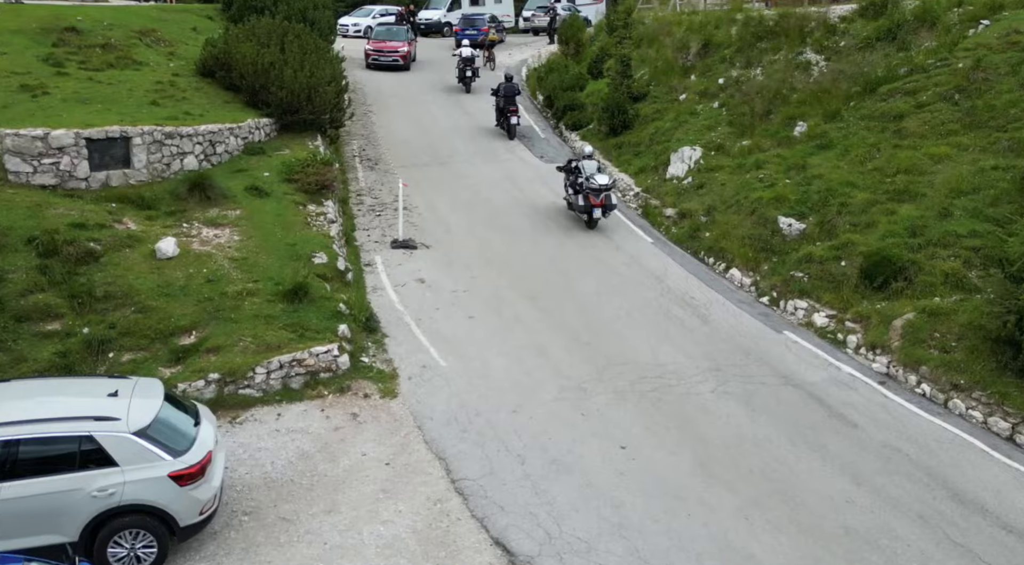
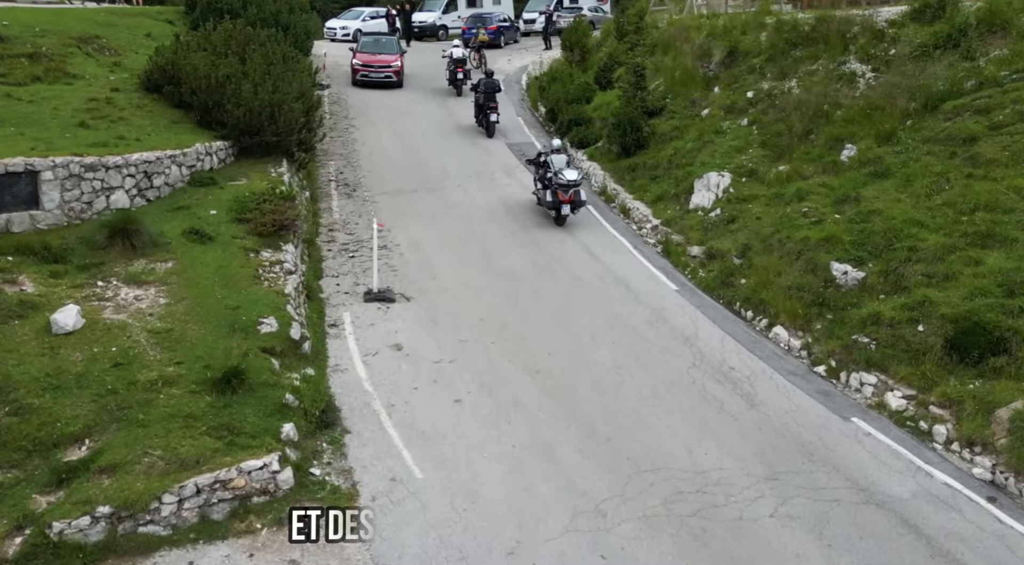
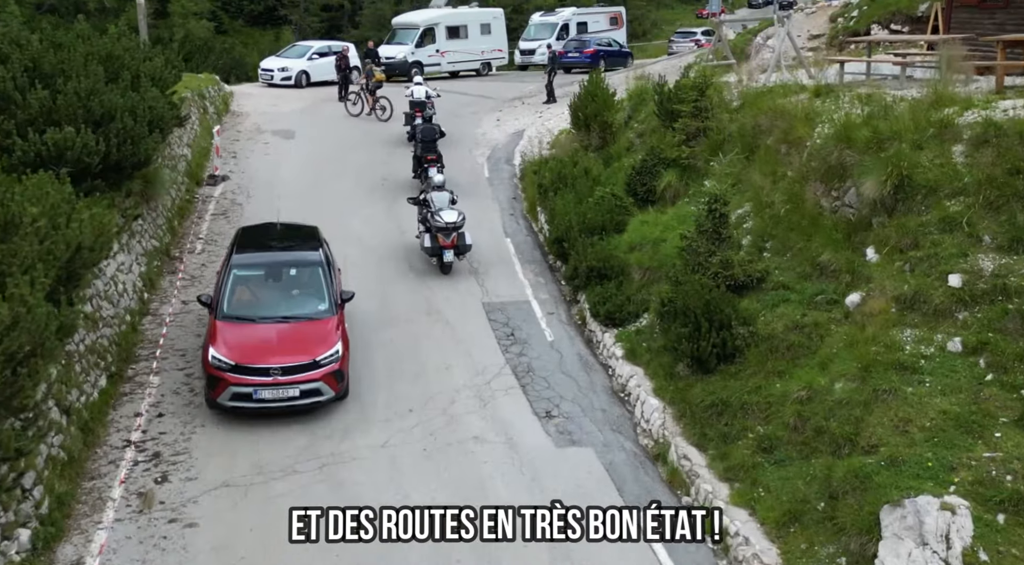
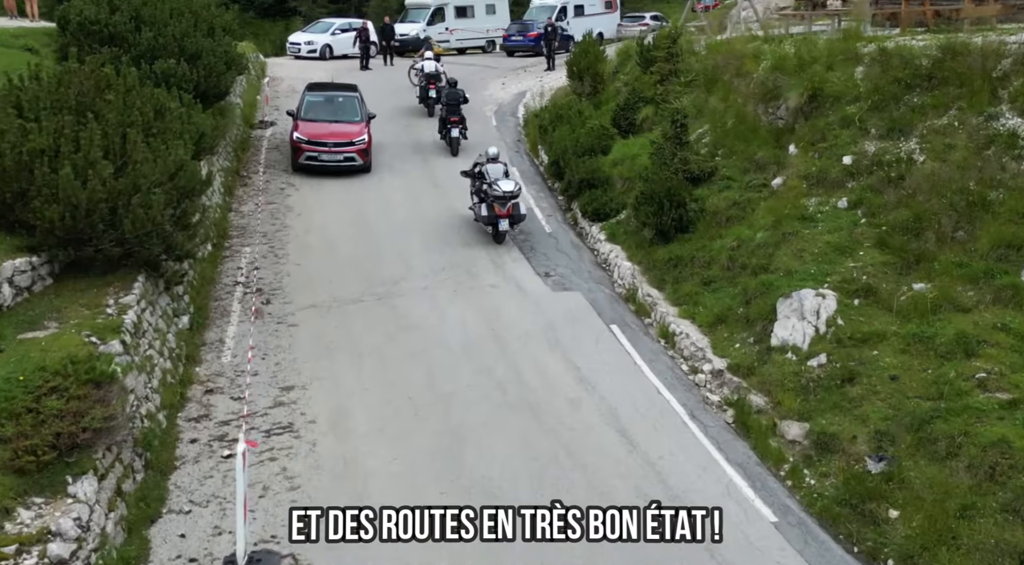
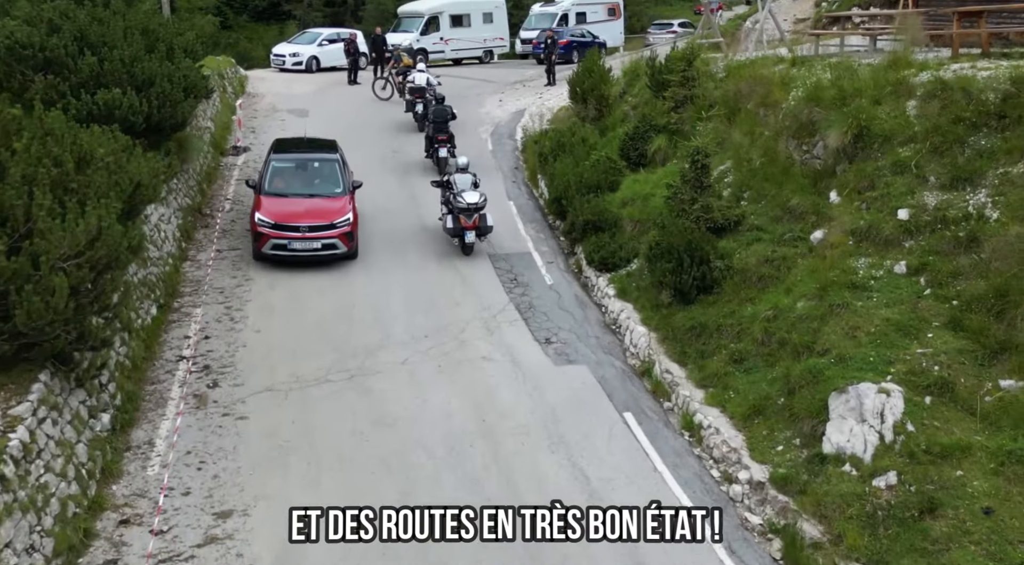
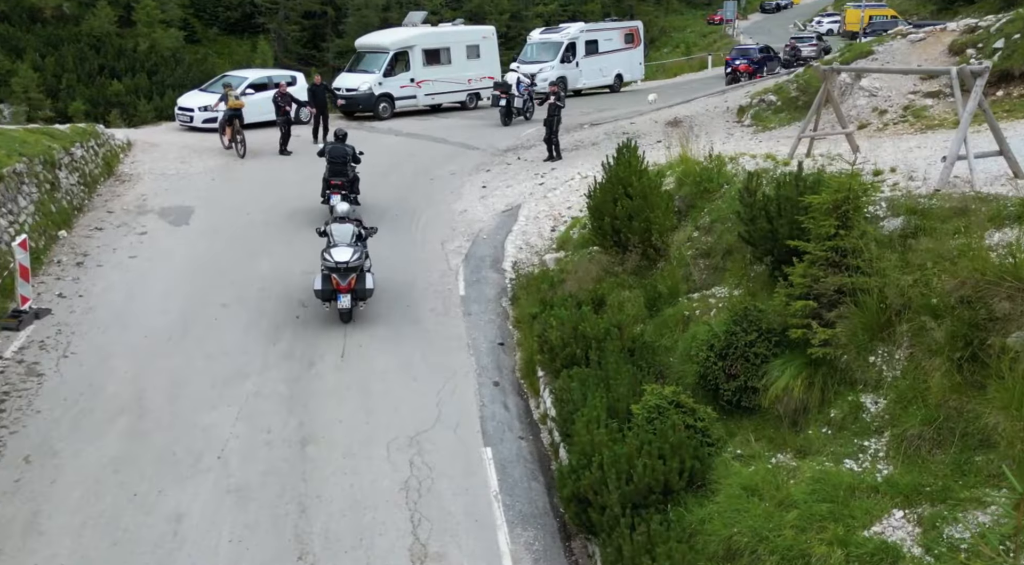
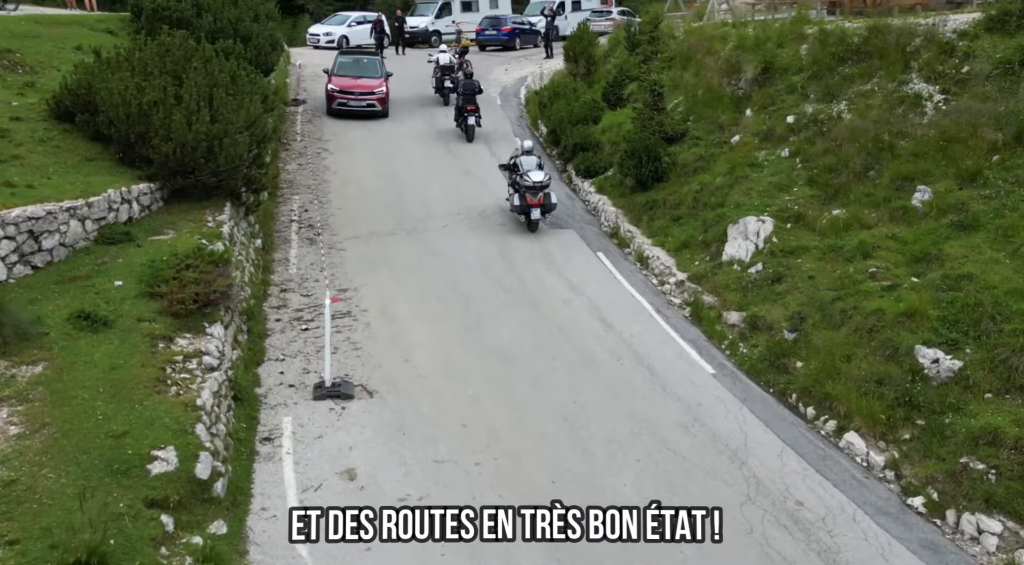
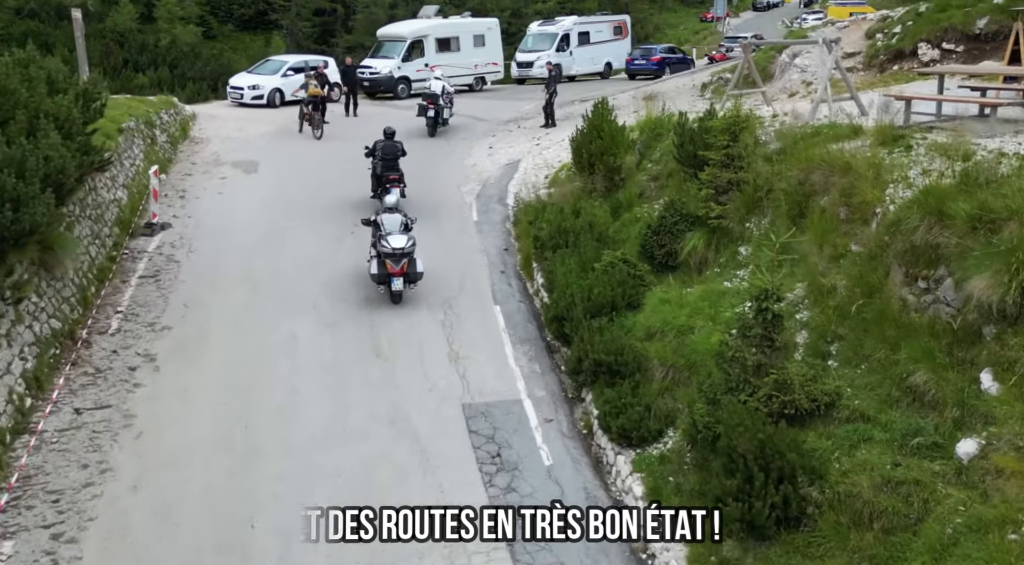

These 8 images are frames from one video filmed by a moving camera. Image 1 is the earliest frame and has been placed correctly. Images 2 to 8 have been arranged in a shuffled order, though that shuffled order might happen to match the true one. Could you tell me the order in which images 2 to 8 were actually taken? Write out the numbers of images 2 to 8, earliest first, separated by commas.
2, 7, 4, 5, 3, 8, 6
